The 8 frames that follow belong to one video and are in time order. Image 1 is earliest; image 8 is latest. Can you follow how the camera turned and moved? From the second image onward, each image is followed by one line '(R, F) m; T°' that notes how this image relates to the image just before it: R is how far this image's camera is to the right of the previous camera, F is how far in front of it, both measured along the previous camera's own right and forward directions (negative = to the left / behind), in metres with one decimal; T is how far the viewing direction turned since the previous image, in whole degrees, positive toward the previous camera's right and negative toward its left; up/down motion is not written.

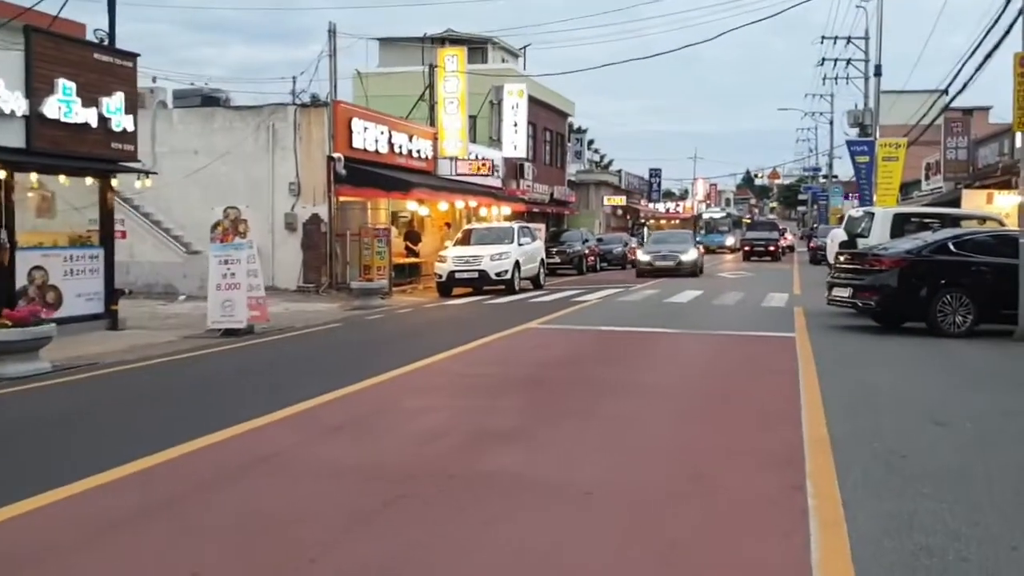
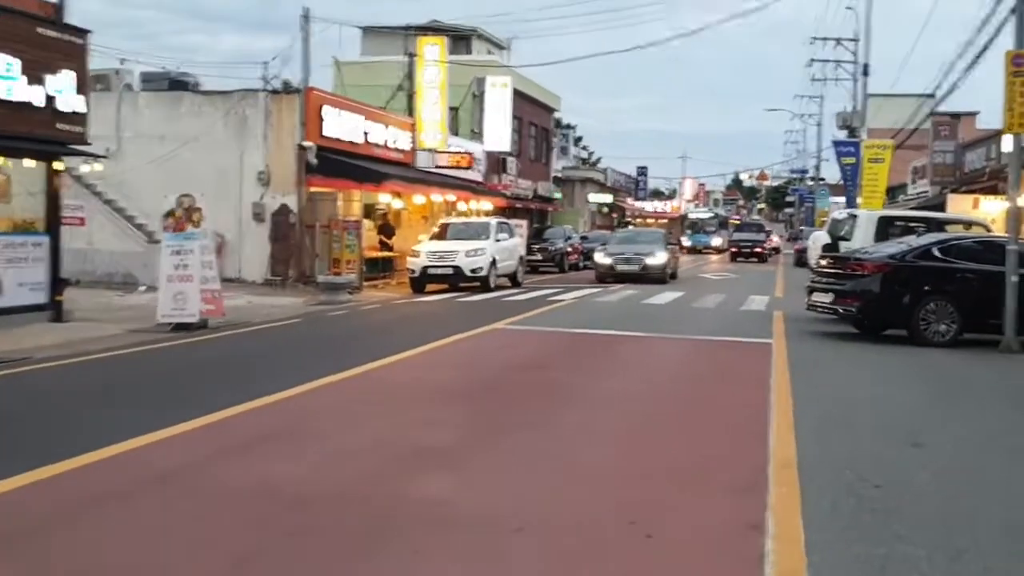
(+0.3, +0.7) m; +1°
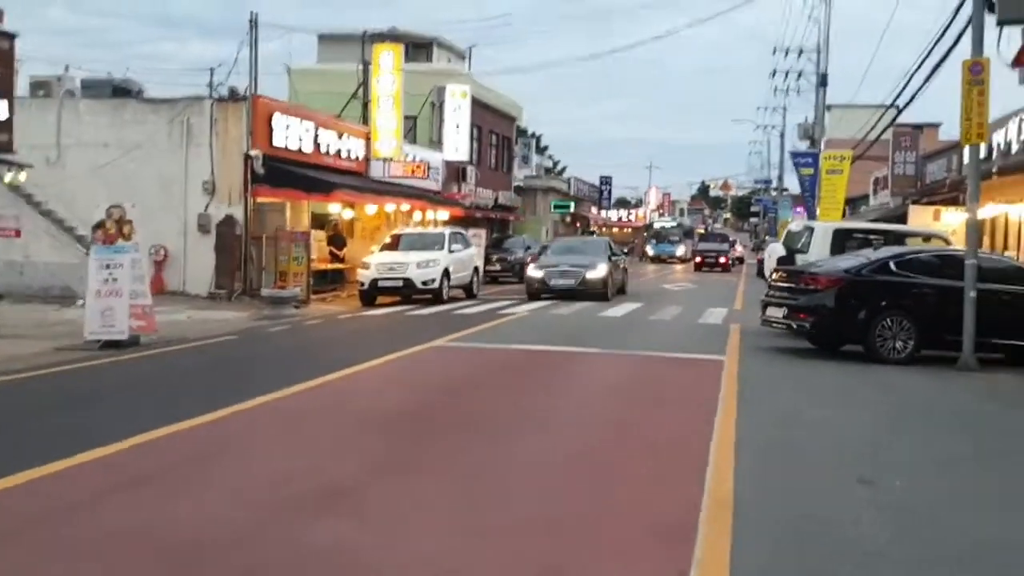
(+0.3, +0.5) m; +2°
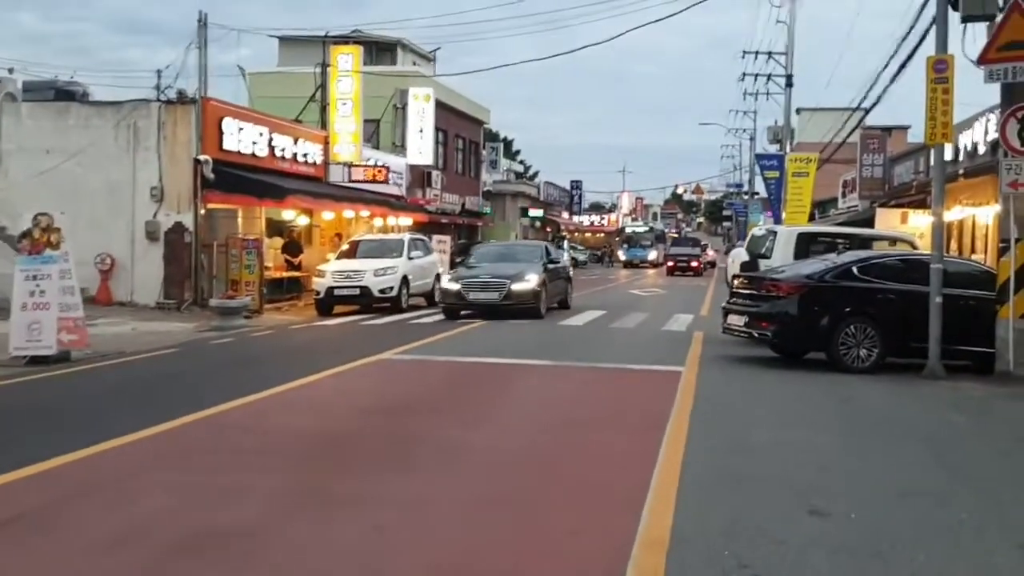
(+0.4, +0.6) m; +1°
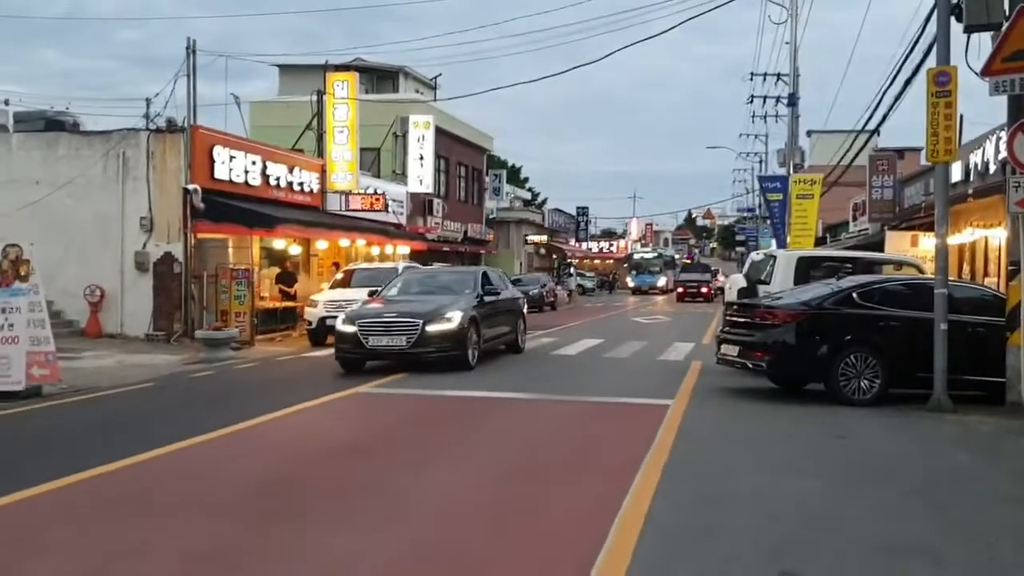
(+0.4, +0.5) m; -1°
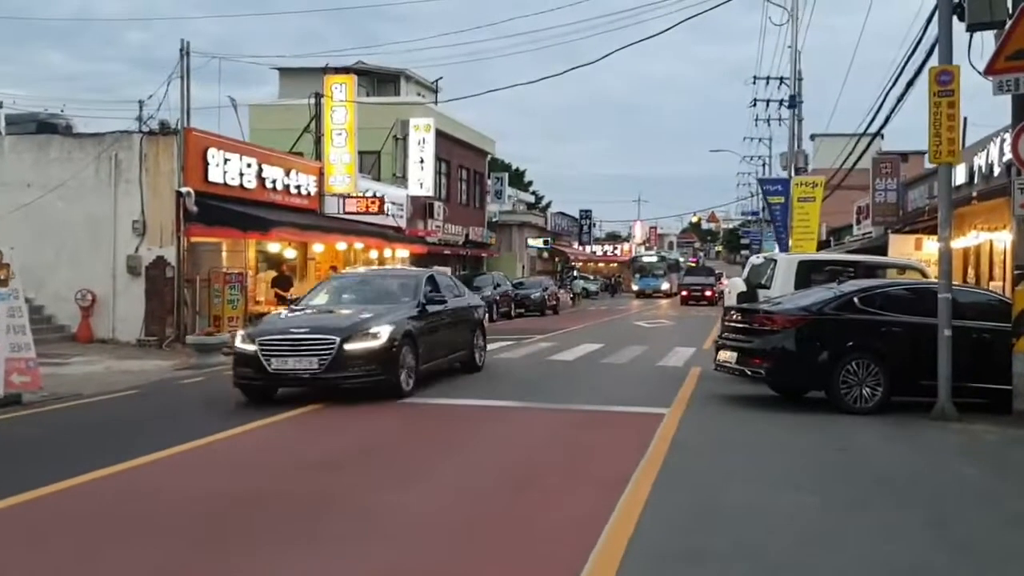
(+0.2, +0.3) m; 0°
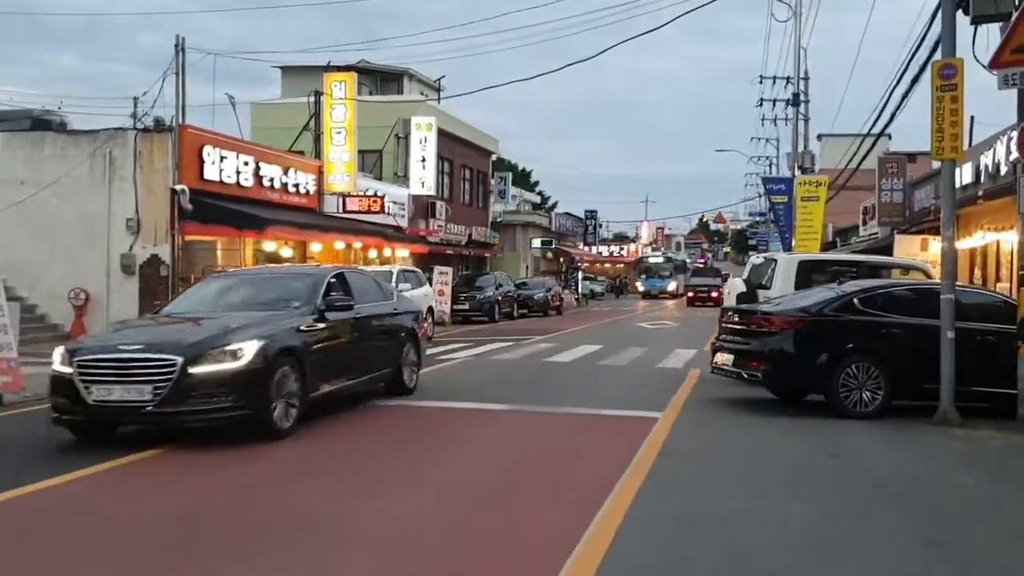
(+0.2, +0.3) m; 0°
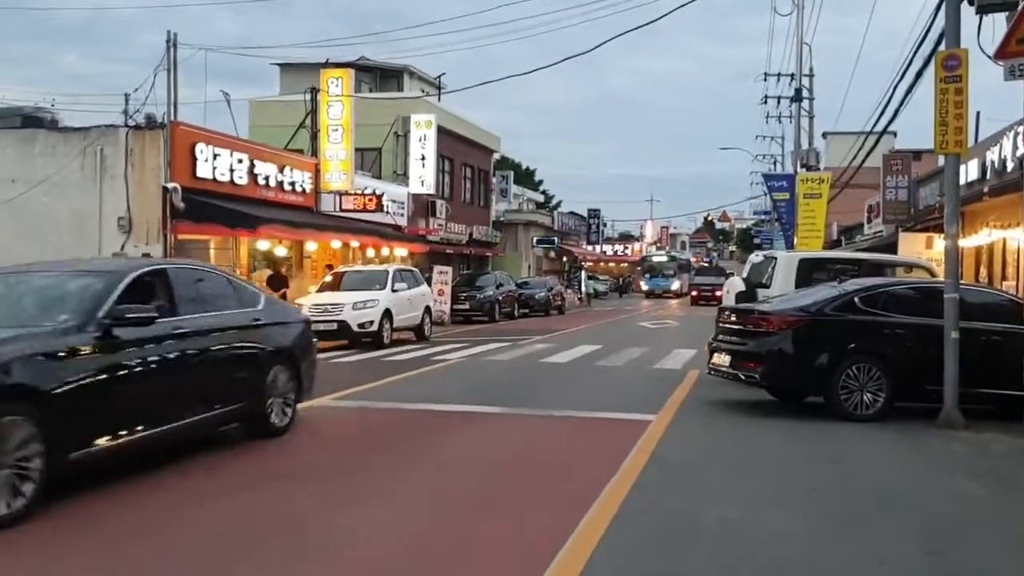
(+0.2, +0.3) m; 0°
